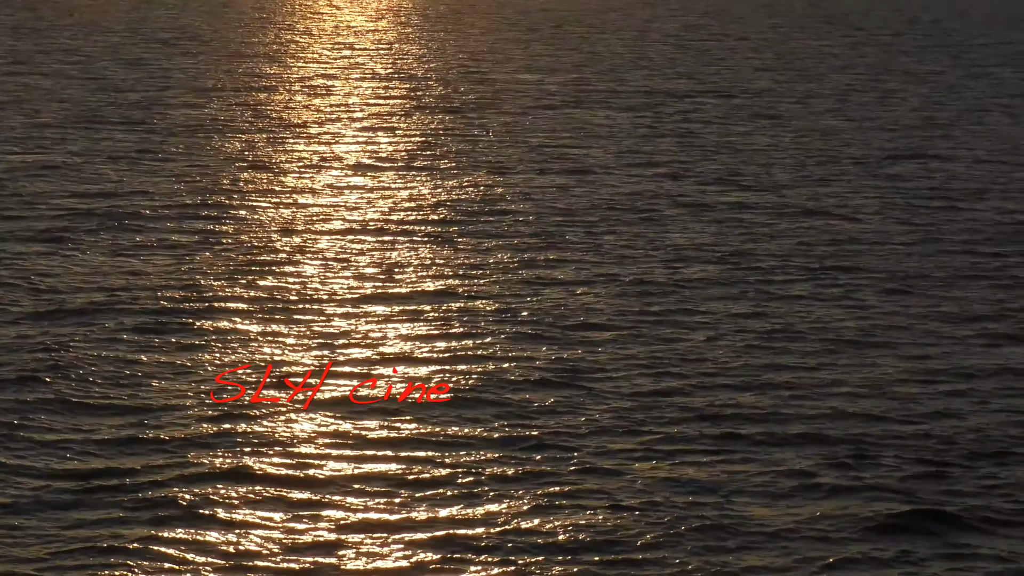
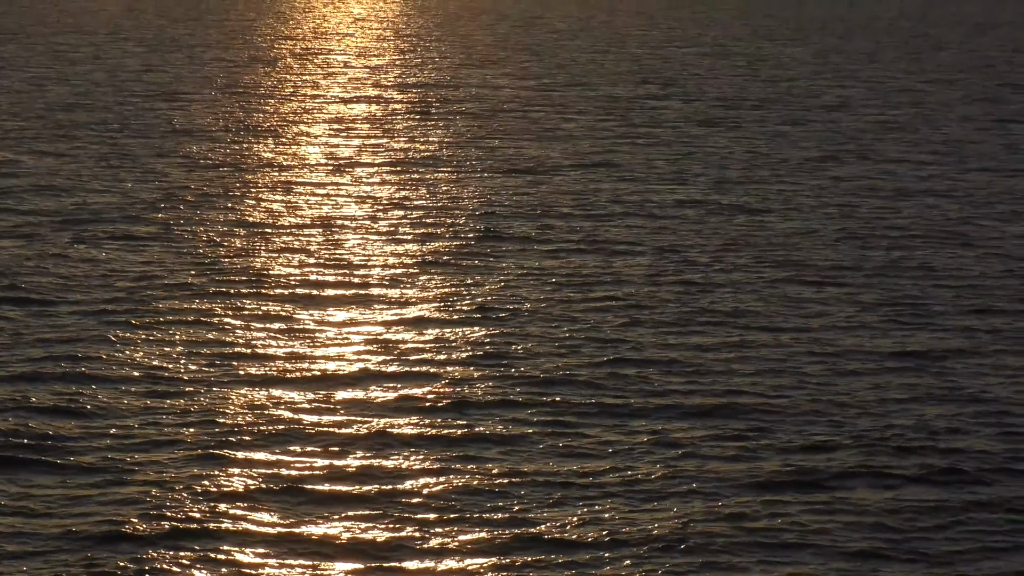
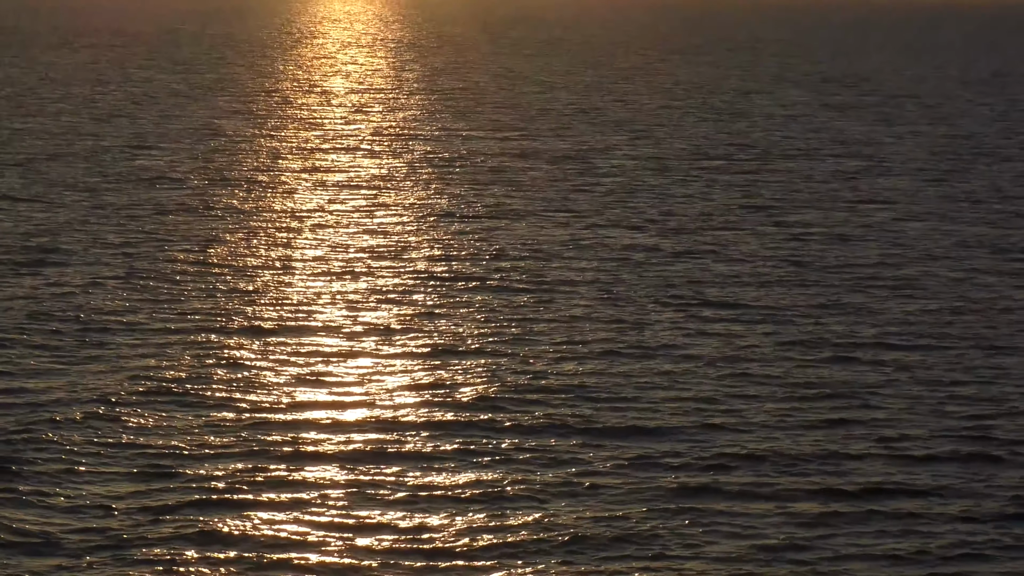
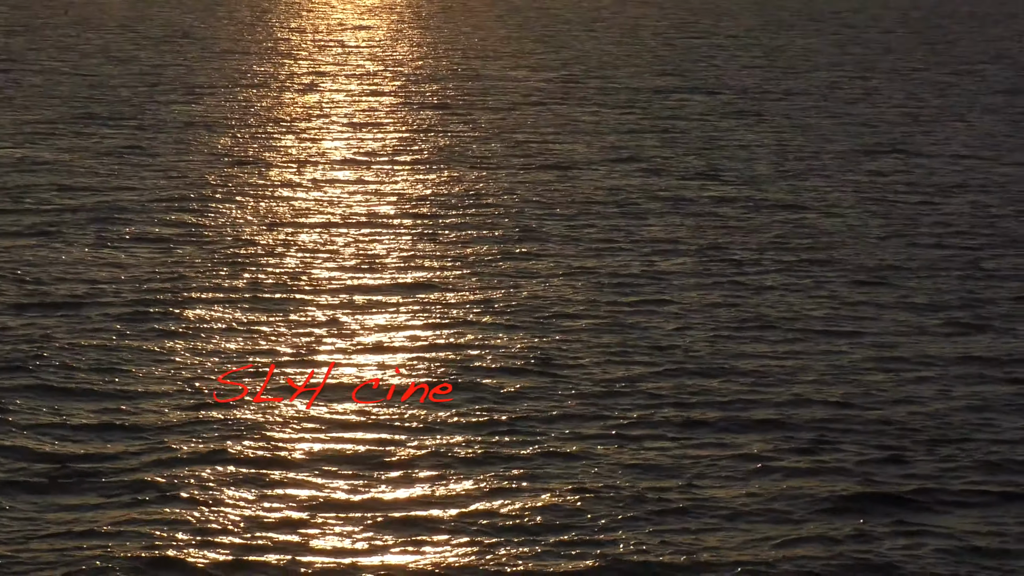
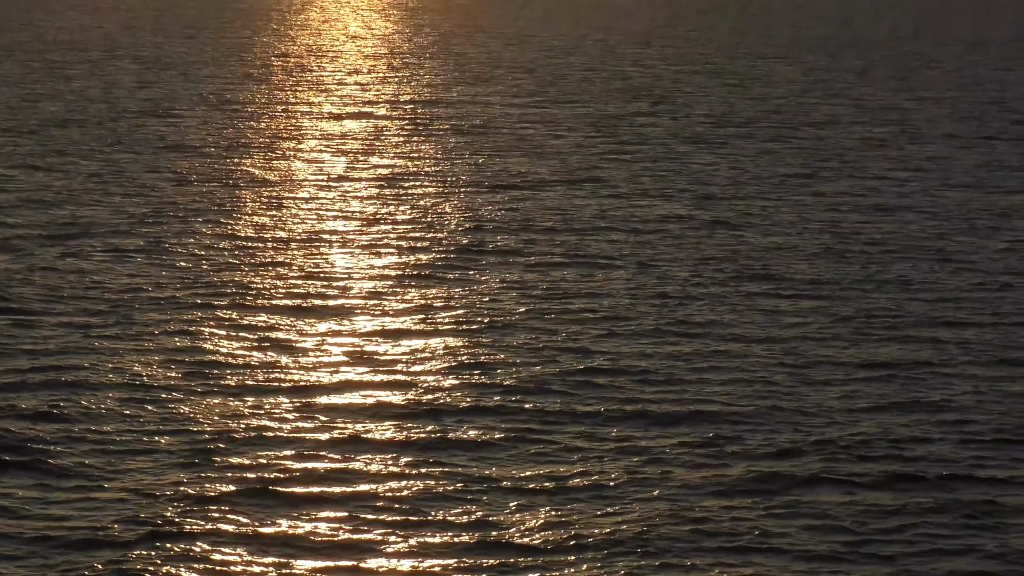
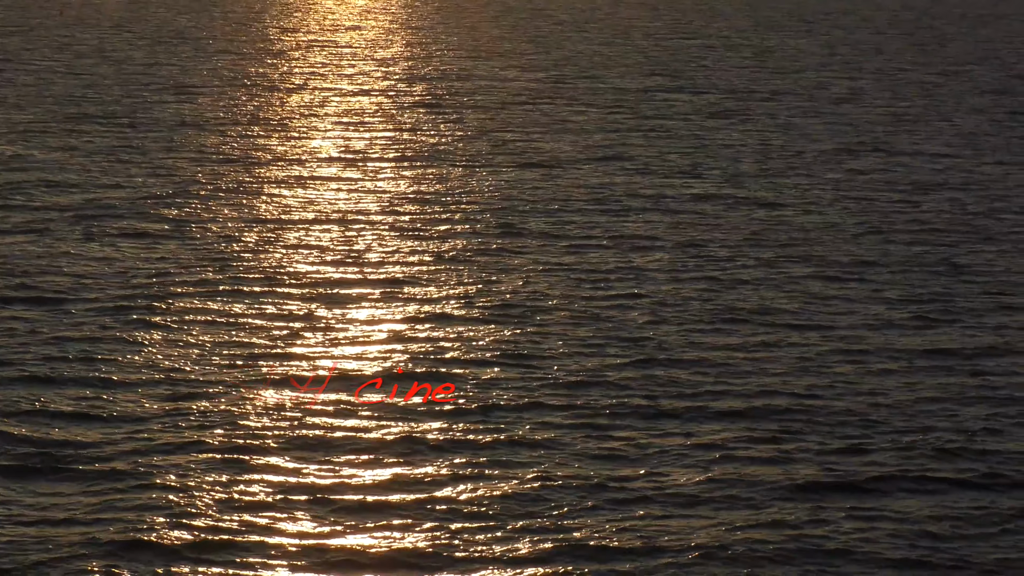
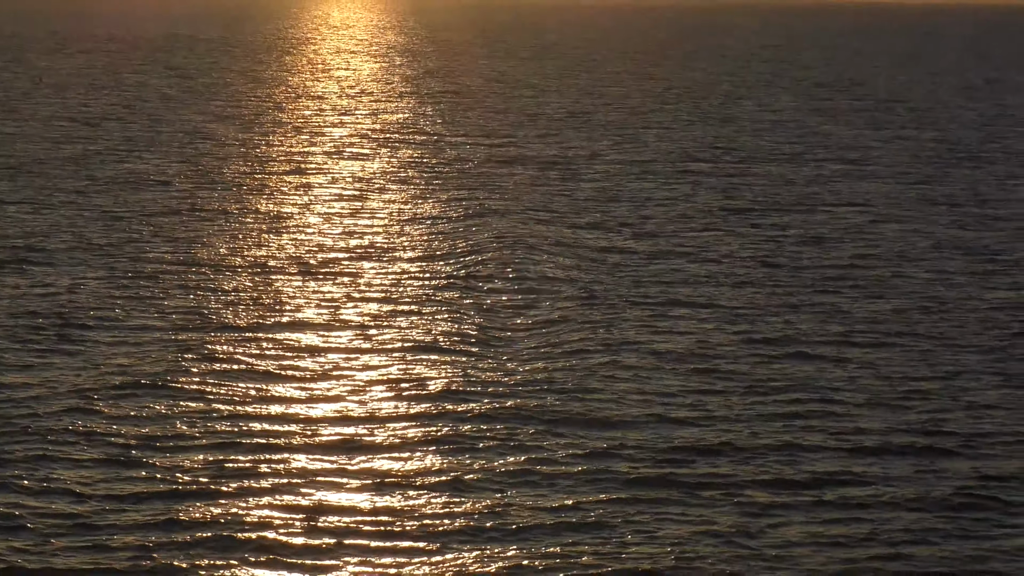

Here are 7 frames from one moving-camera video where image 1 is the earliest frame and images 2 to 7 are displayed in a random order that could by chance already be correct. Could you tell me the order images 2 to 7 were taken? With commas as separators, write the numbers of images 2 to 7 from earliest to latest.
4, 6, 2, 5, 3, 7
